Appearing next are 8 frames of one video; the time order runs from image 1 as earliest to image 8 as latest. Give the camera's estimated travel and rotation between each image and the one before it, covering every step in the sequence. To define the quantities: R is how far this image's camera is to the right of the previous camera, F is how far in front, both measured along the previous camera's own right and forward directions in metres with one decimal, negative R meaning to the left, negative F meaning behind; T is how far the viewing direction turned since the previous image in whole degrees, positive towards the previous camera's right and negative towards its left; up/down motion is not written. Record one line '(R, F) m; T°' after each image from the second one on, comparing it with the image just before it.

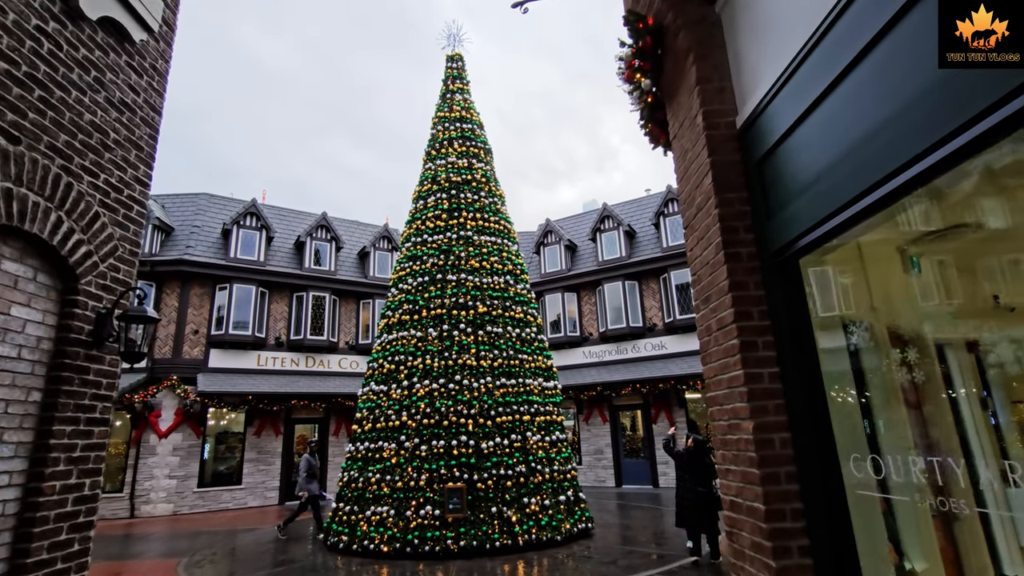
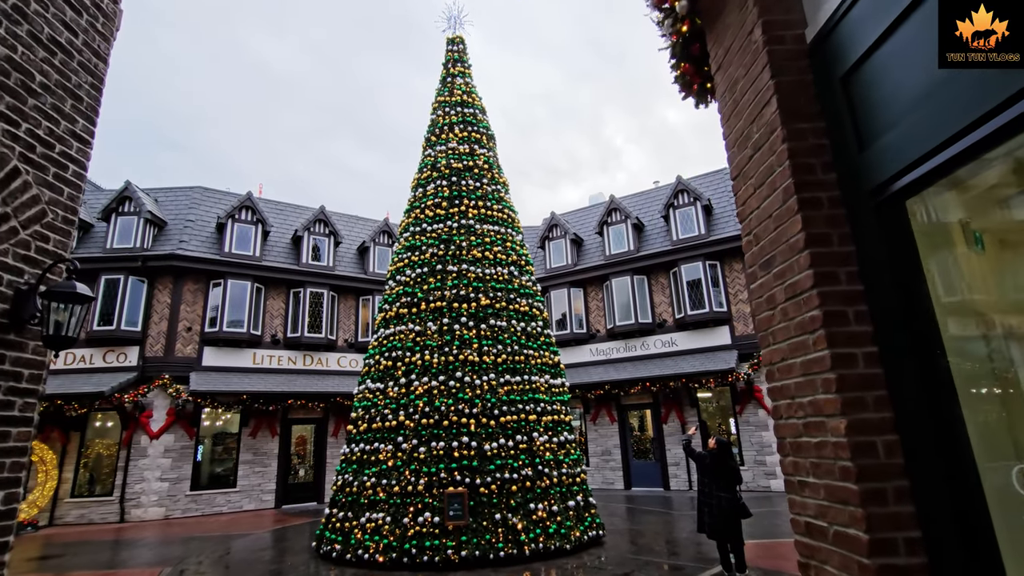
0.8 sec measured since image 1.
(0.0, +0.5) m; 0°
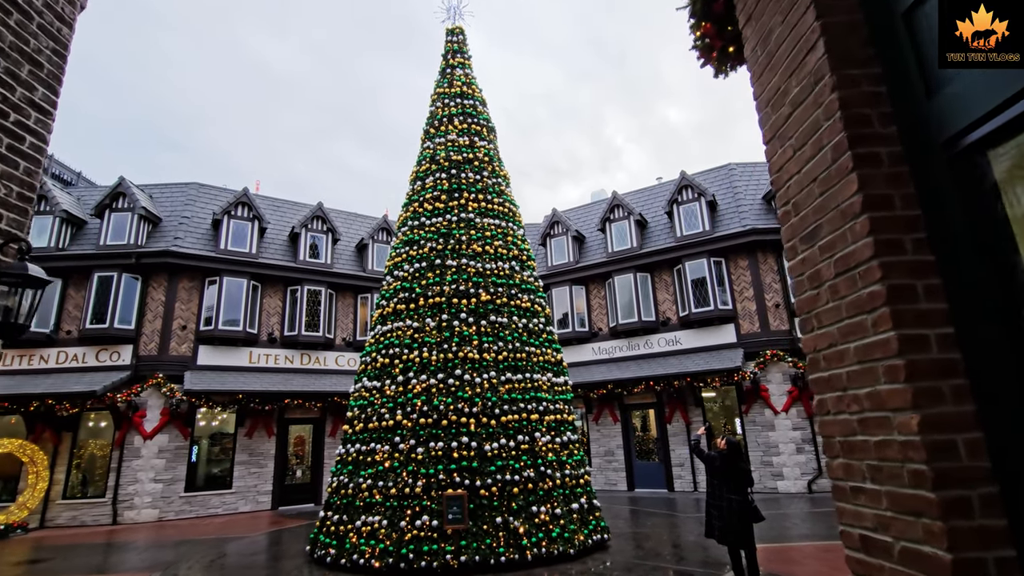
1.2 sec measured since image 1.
(0.0, +0.2) m; 0°
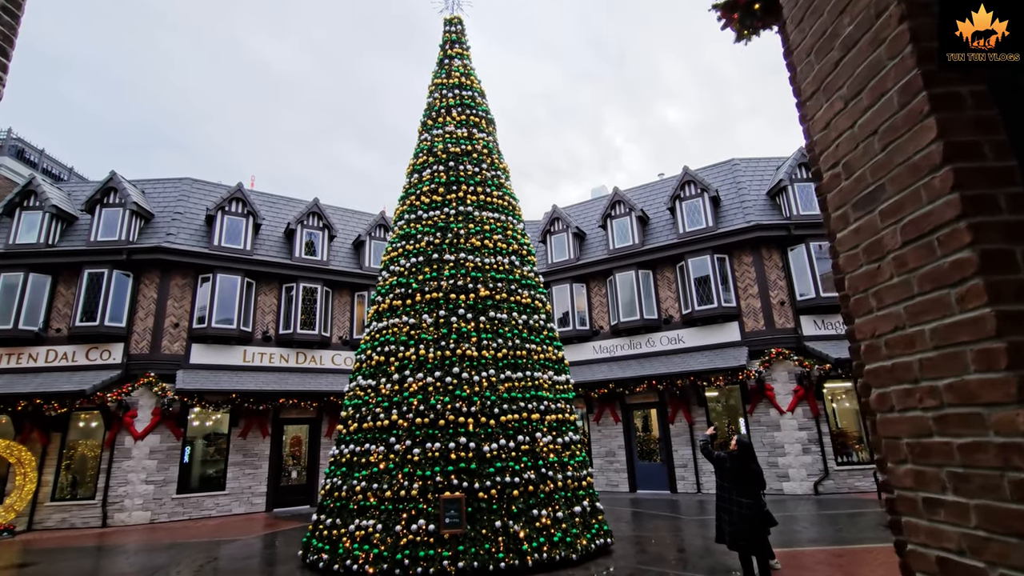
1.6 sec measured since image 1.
(0.0, +0.3) m; 0°
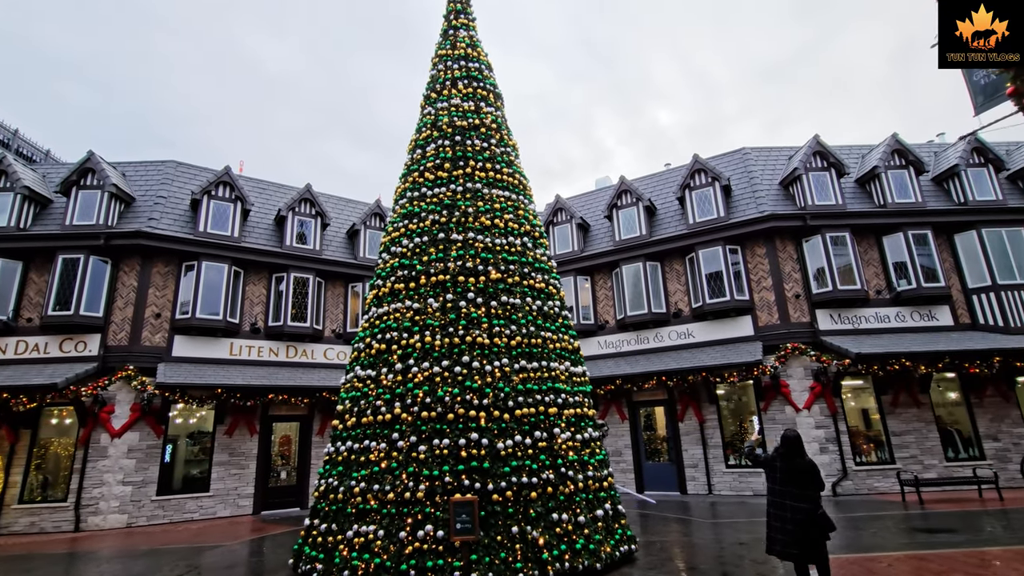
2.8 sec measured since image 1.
(-0.3, +0.6) m; +1°
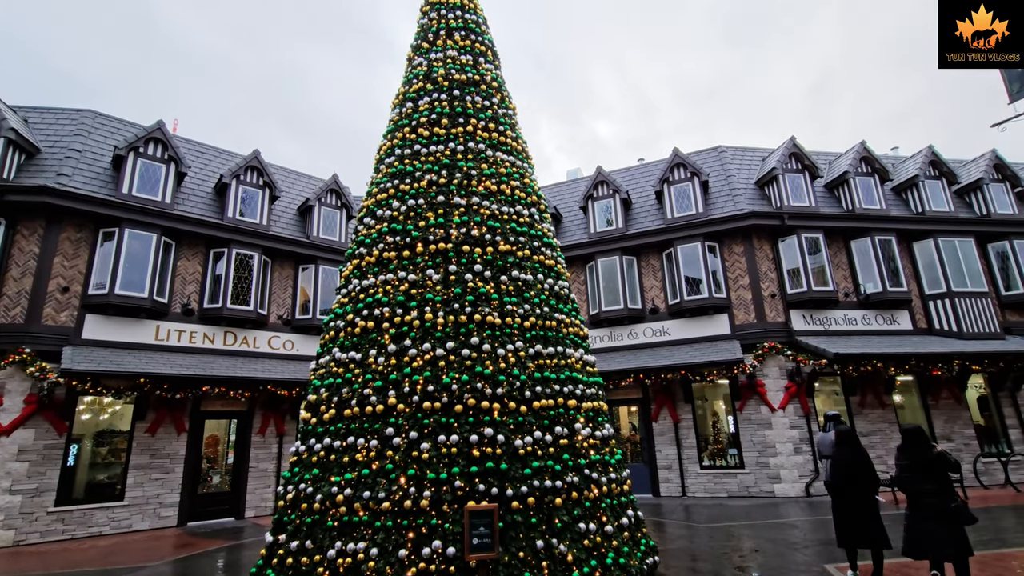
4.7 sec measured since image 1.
(-0.8, +0.9) m; +7°
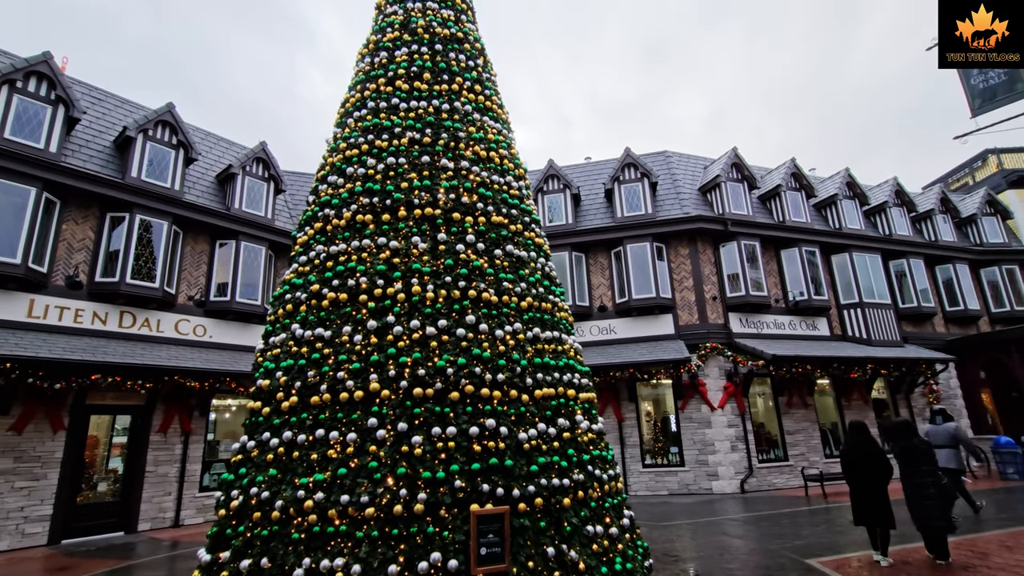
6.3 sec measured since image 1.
(-0.8, +0.7) m; +10°
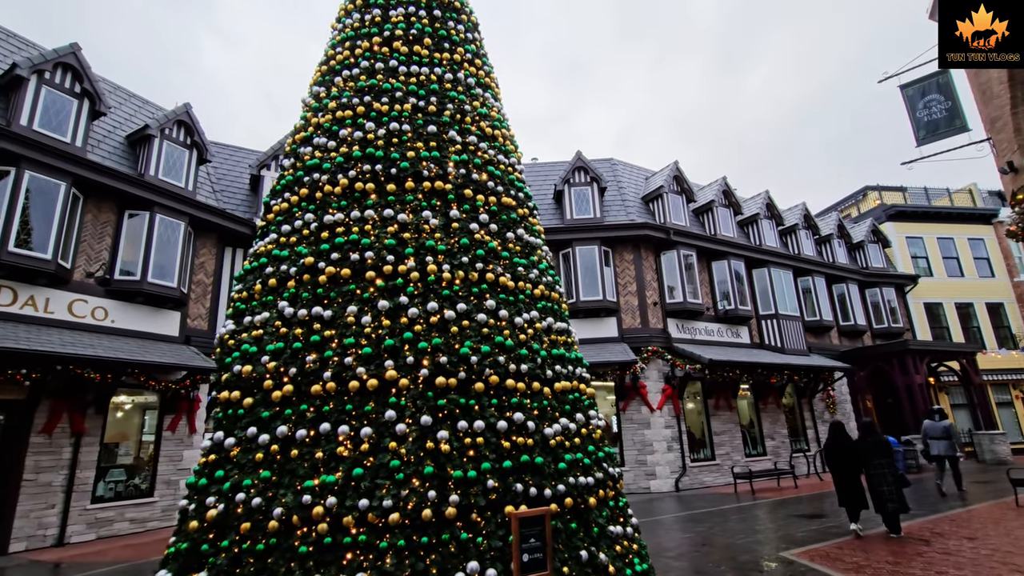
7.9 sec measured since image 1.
(-0.9, +0.4) m; +10°
